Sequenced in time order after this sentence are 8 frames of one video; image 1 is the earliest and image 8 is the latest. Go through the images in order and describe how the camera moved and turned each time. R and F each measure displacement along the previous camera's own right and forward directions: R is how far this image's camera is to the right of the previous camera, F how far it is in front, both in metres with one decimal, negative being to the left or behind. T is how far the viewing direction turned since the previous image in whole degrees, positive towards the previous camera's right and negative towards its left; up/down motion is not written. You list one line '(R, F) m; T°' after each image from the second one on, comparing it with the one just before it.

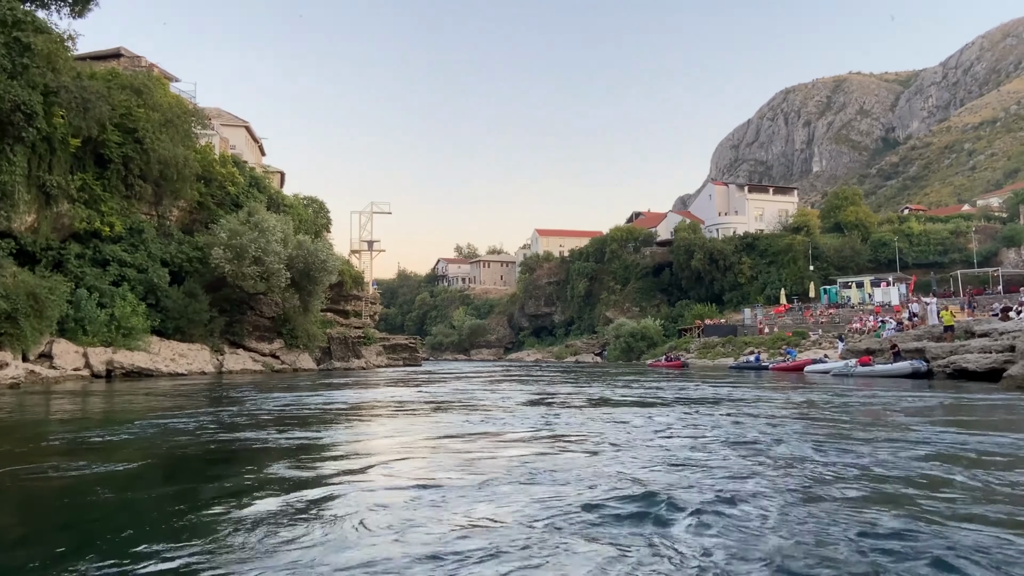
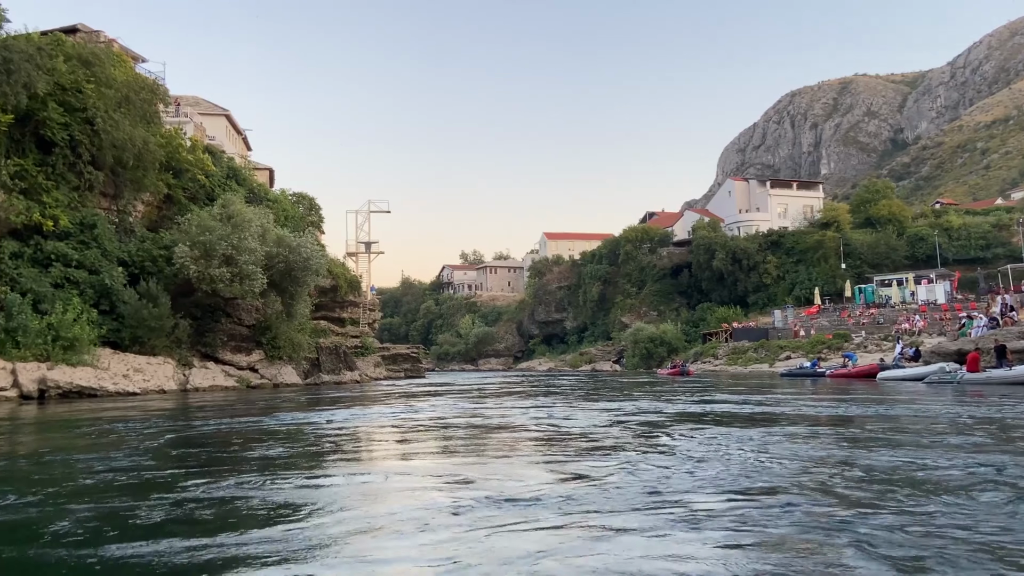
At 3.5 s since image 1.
(-0.3, +4.6) m; 0°
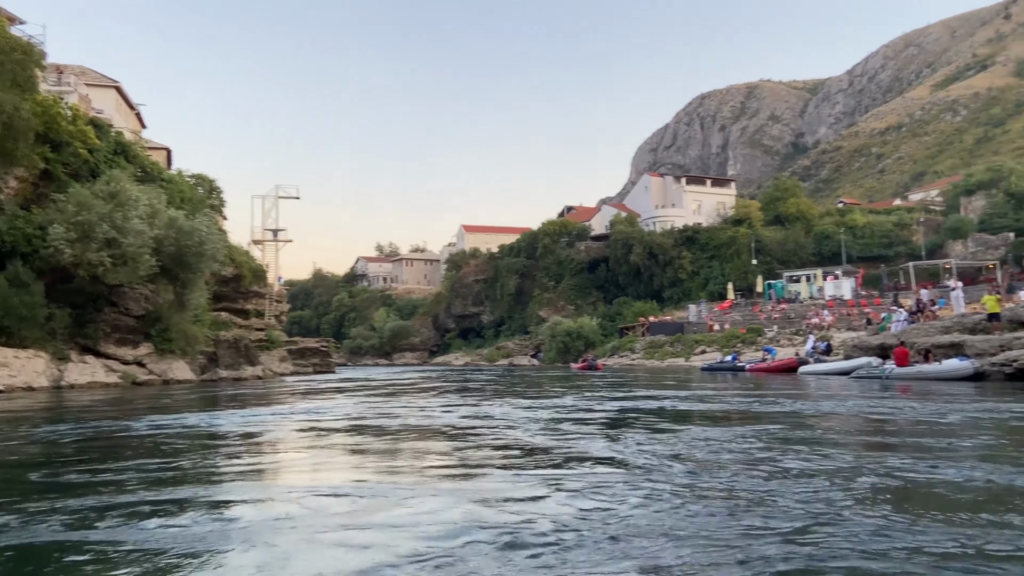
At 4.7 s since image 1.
(0.0, +1.4) m; +6°
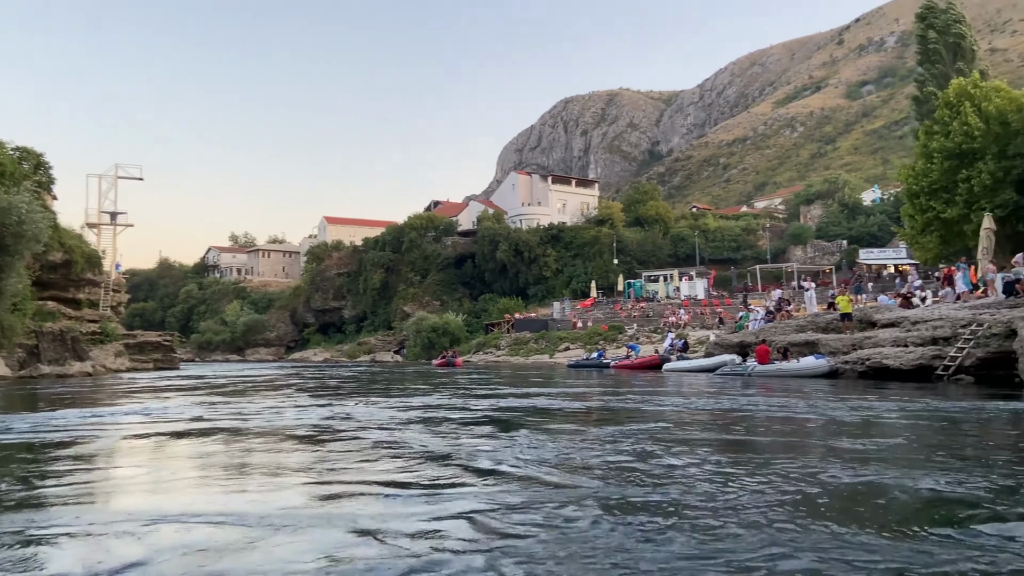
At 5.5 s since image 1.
(-0.2, +0.9) m; +10°
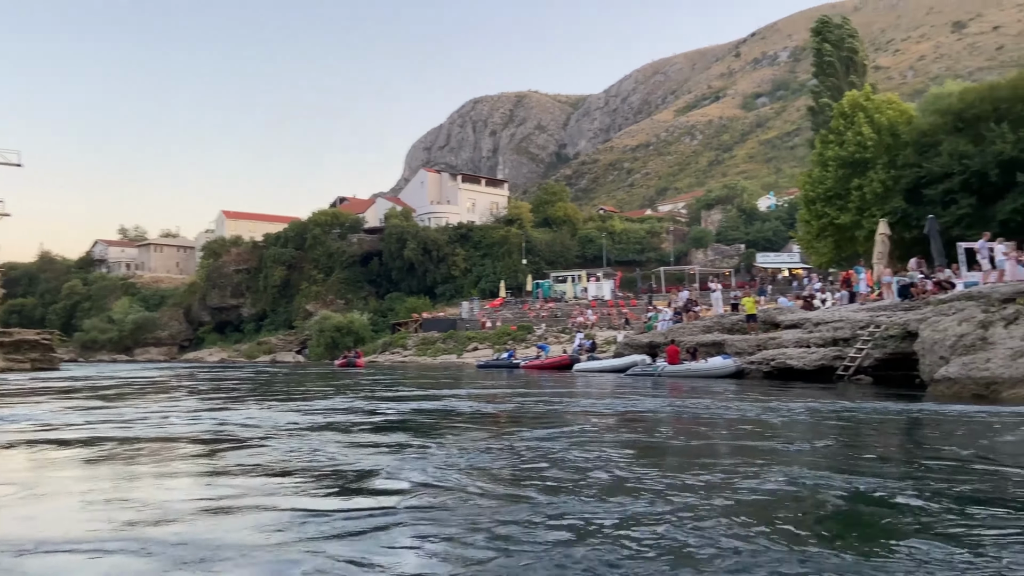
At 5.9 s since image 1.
(-0.1, +0.6) m; +7°
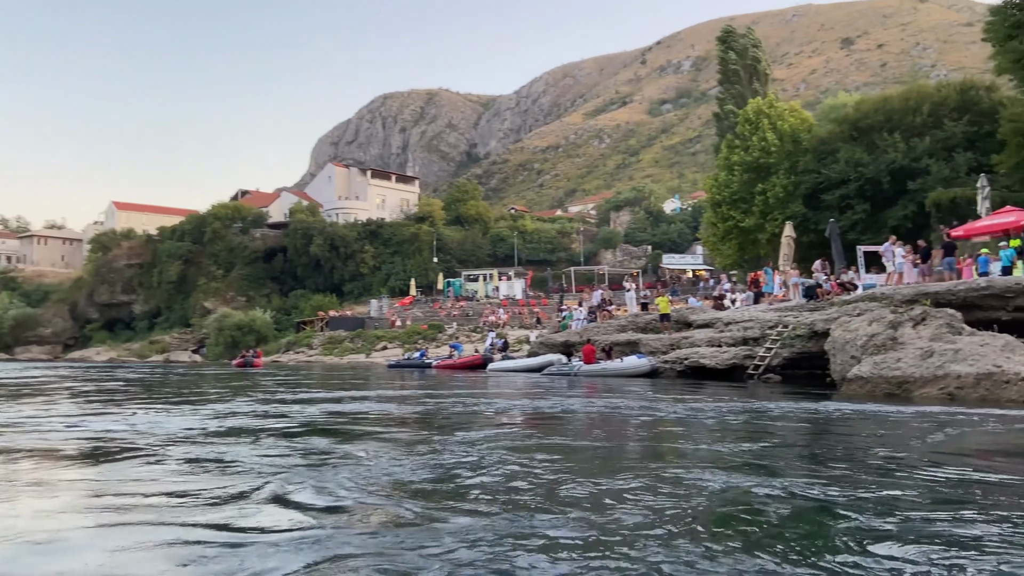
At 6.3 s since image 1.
(-0.1, +0.5) m; +7°
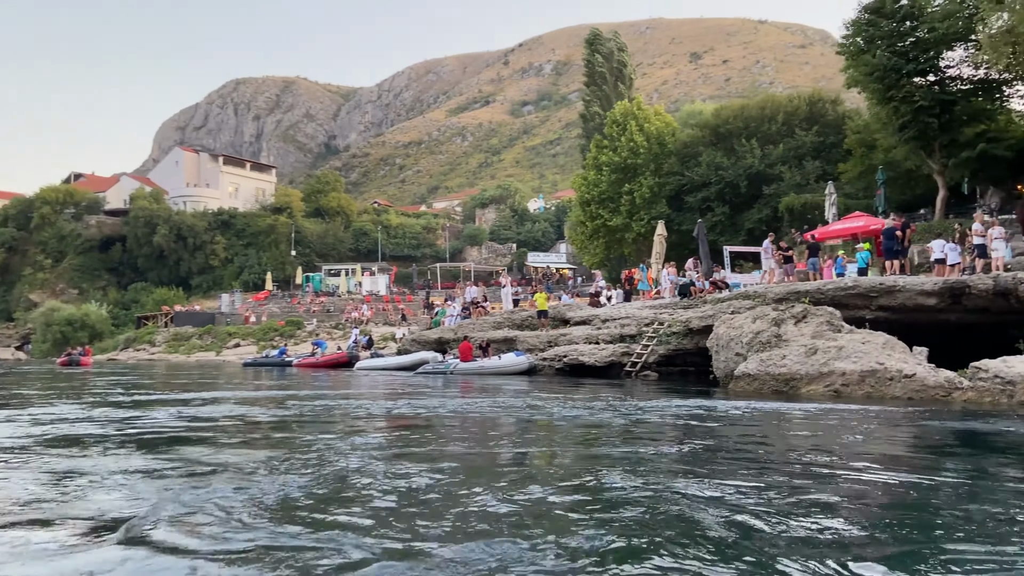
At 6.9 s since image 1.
(-0.3, +0.8) m; +10°
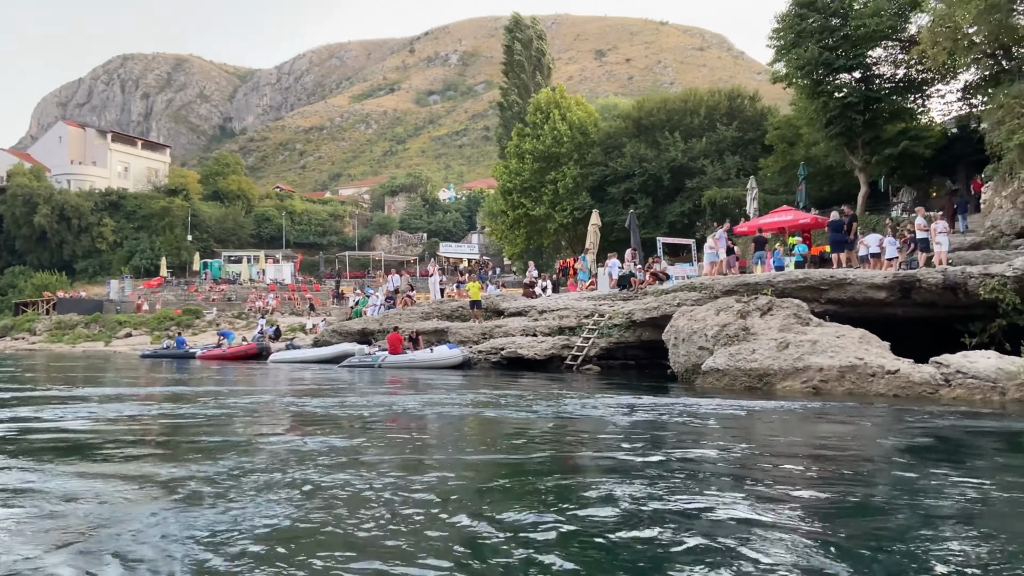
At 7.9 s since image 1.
(-0.7, +1.0) m; +7°
